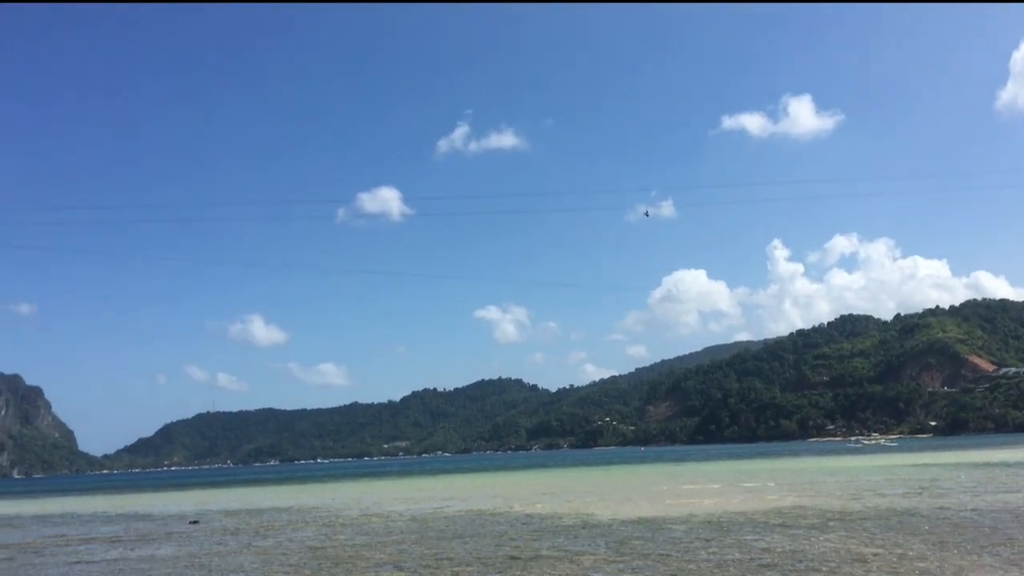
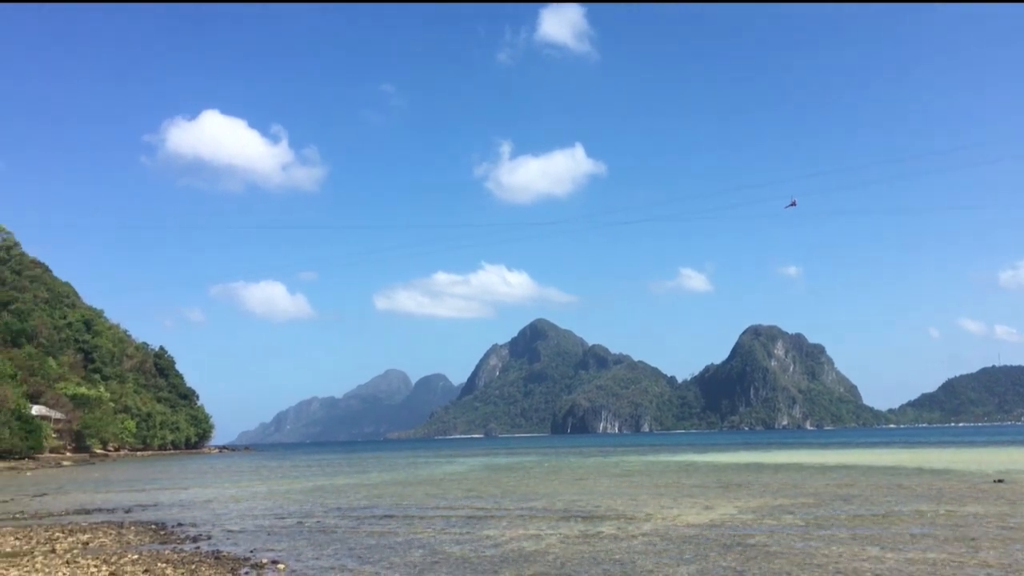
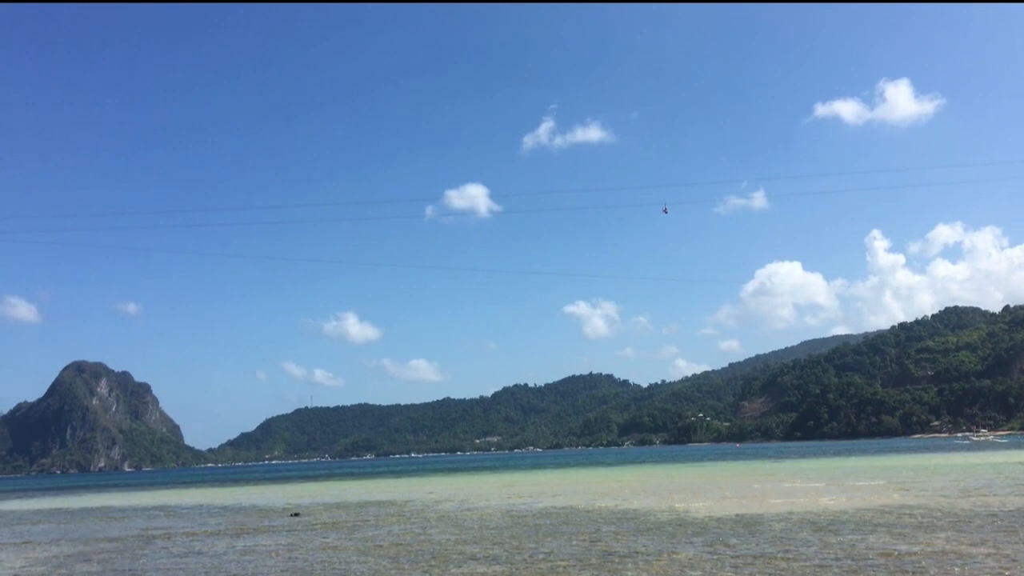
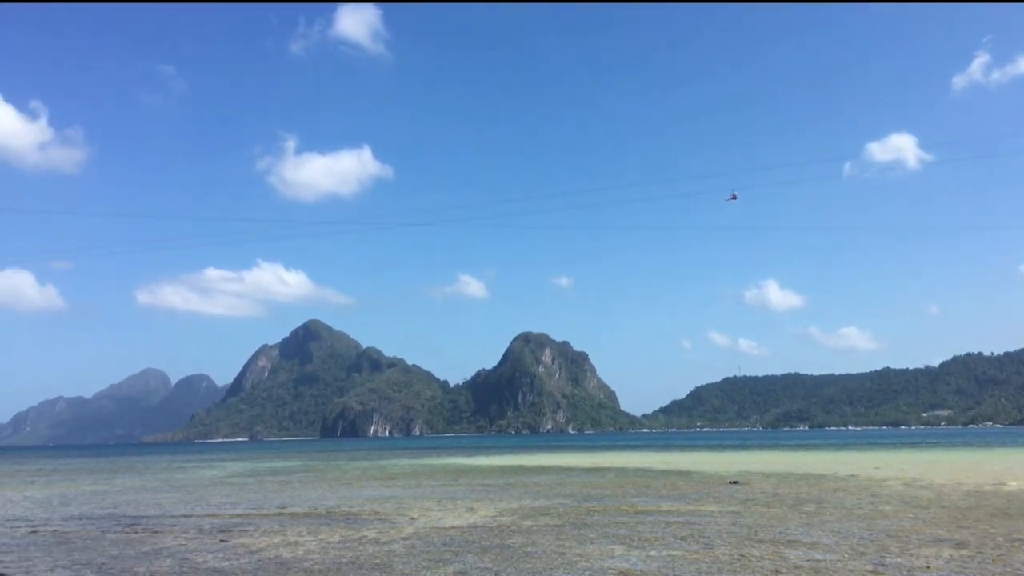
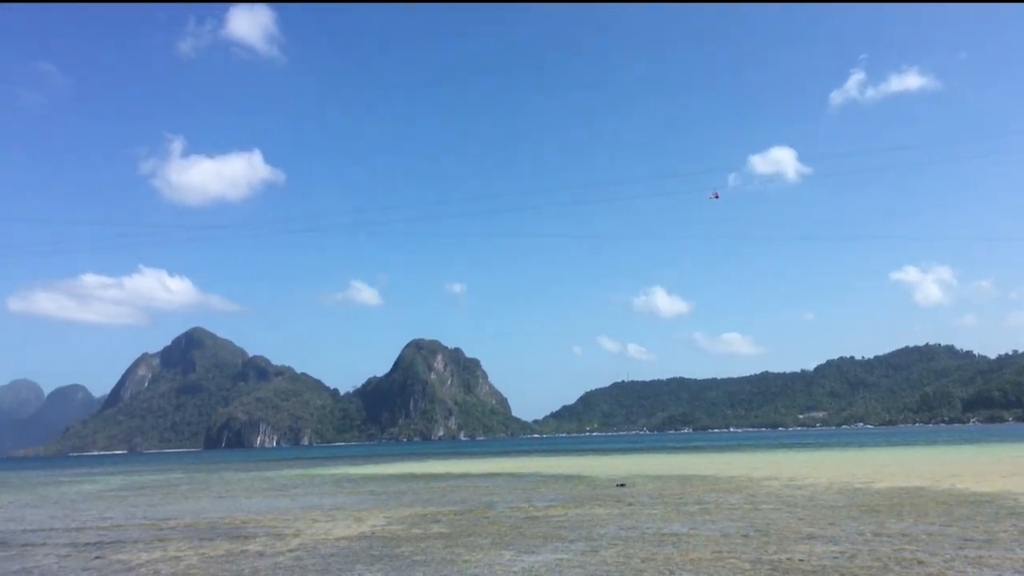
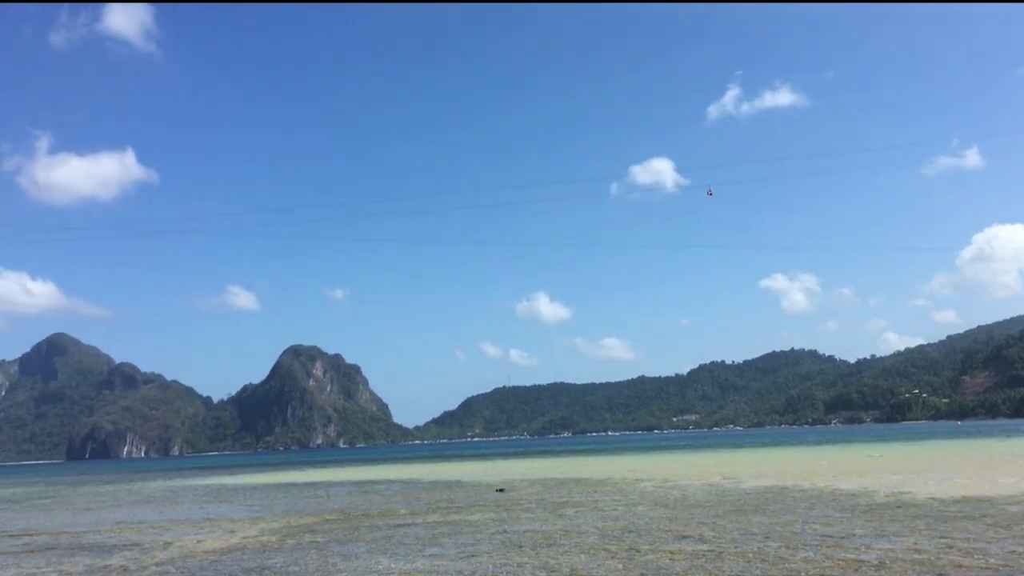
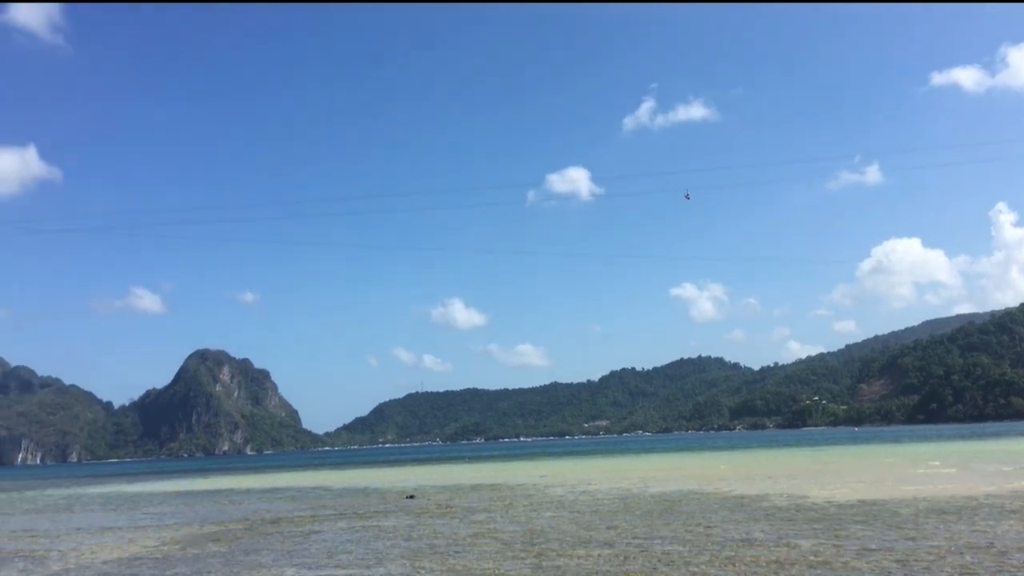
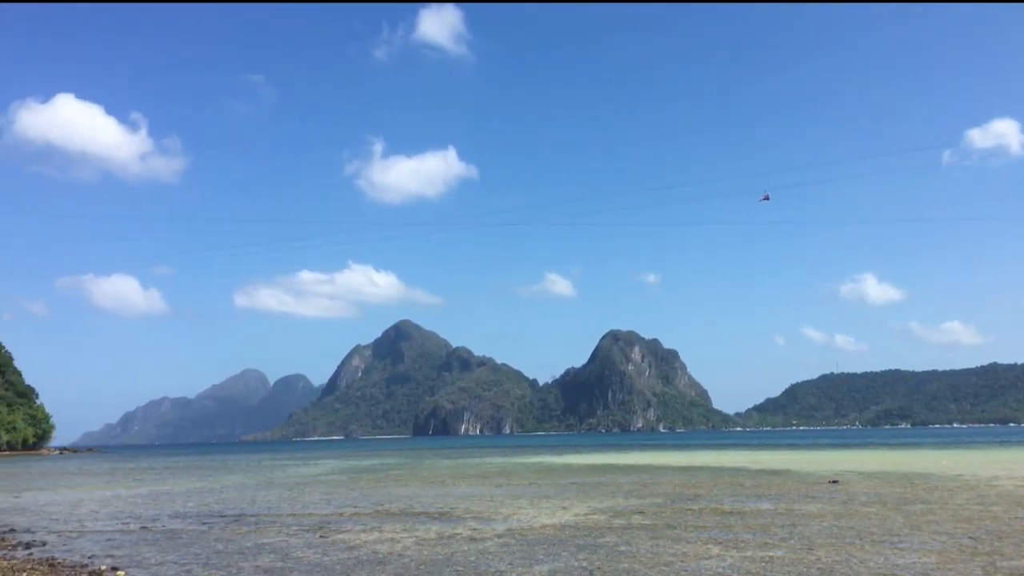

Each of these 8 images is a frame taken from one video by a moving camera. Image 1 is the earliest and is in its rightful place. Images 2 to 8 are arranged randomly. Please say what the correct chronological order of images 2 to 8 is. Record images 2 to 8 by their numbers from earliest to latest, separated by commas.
3, 7, 6, 5, 4, 8, 2
